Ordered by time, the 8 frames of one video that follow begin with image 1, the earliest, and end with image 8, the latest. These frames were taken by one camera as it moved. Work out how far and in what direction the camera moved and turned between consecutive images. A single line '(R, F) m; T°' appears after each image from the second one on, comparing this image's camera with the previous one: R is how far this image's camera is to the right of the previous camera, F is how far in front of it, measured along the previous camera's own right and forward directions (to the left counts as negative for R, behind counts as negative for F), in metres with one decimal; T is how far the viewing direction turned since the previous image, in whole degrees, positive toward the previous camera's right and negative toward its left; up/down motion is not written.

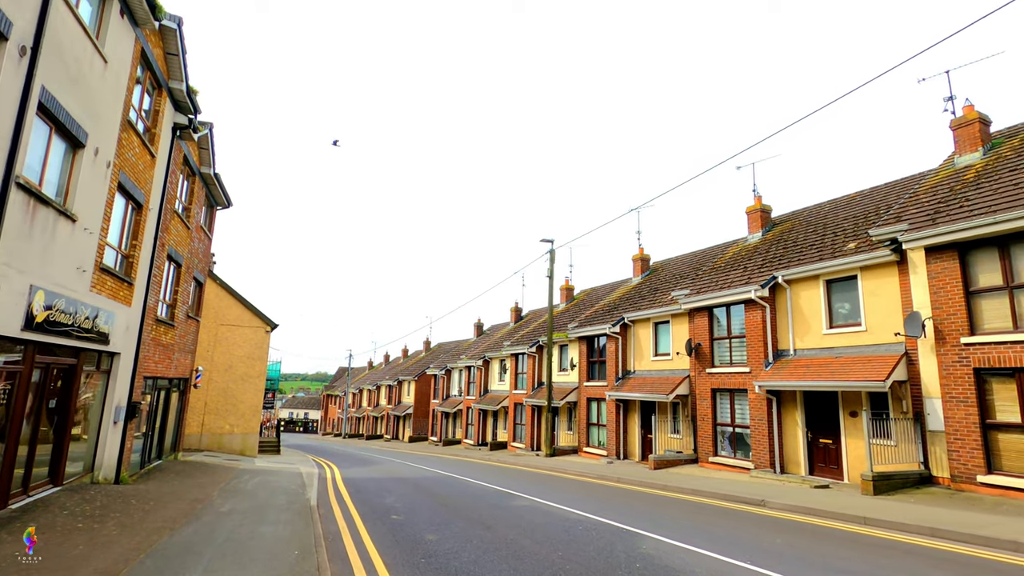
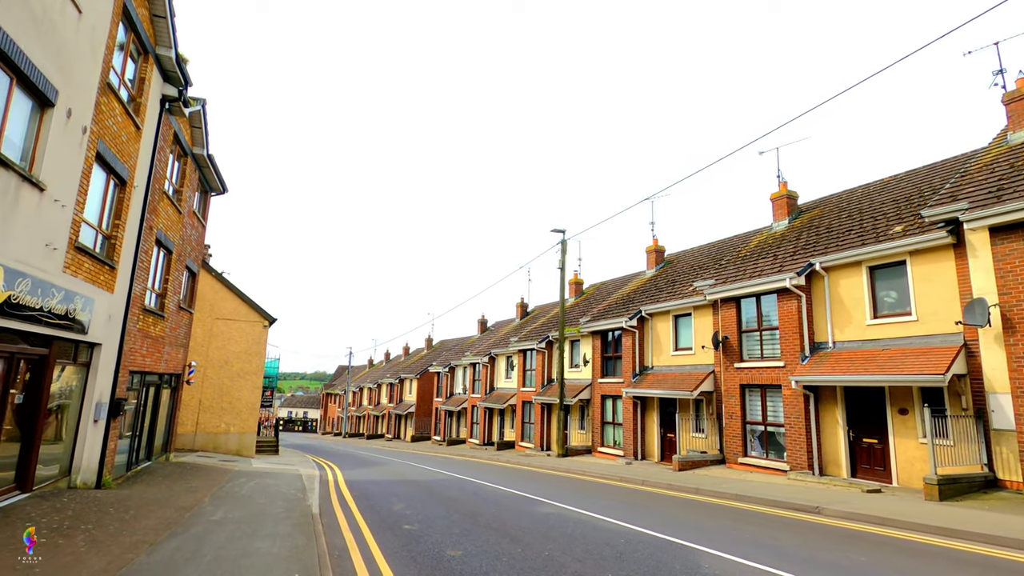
(-0.5, +1.1) m; 0°
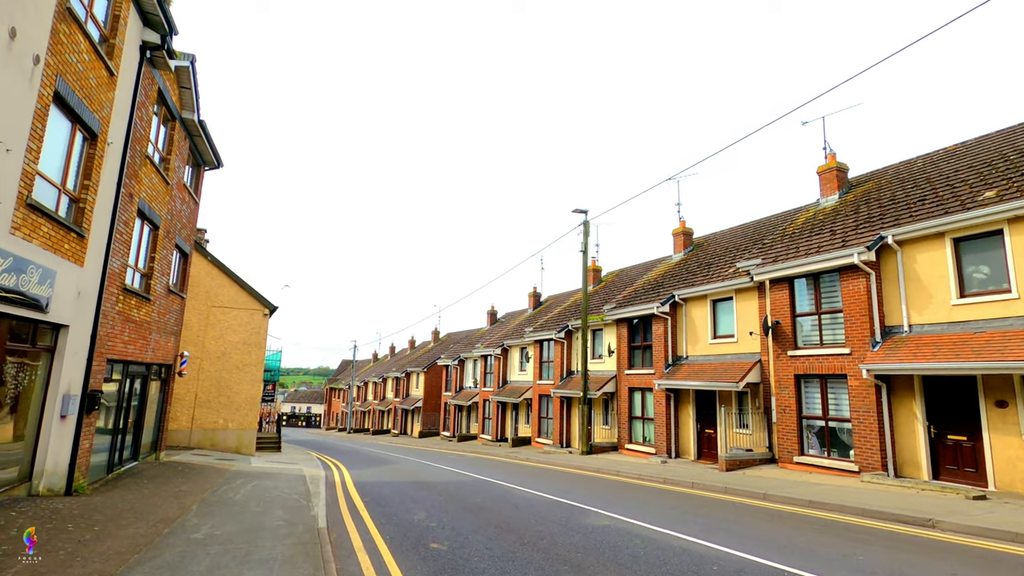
(-0.6, +1.6) m; 0°
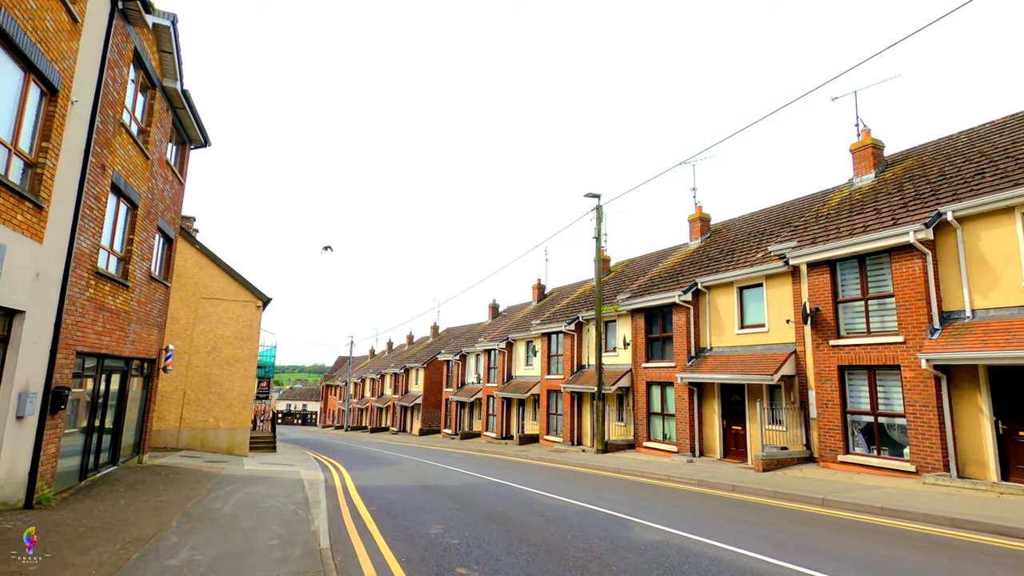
(-0.5, +1.2) m; +1°
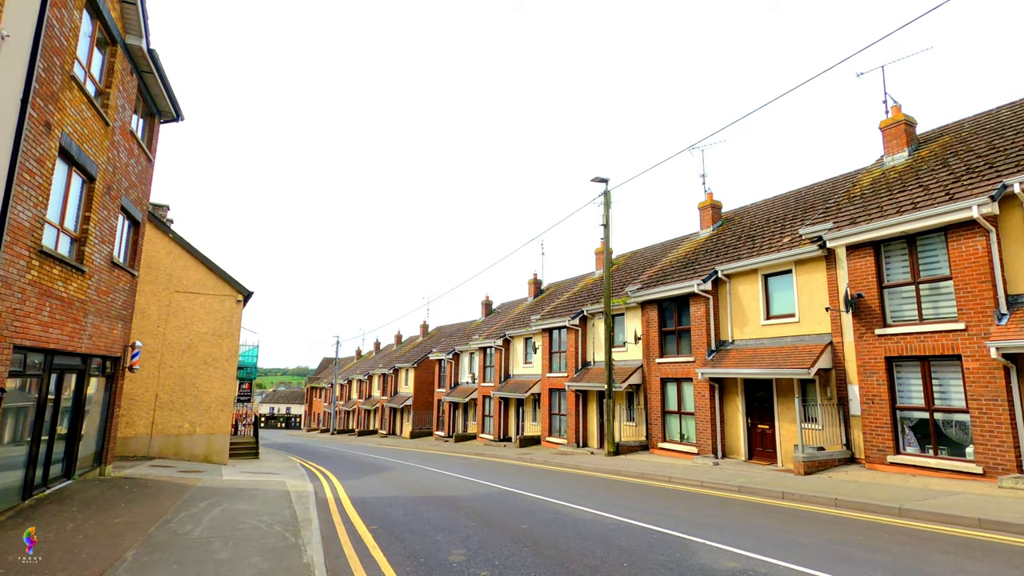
(-0.6, +1.4) m; +2°
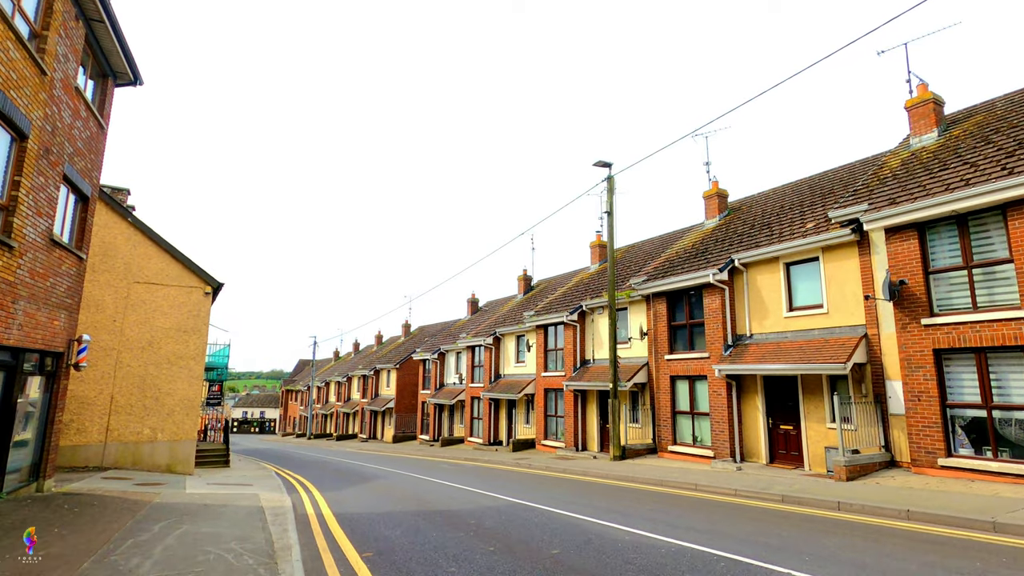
(-0.6, +1.4) m; +2°
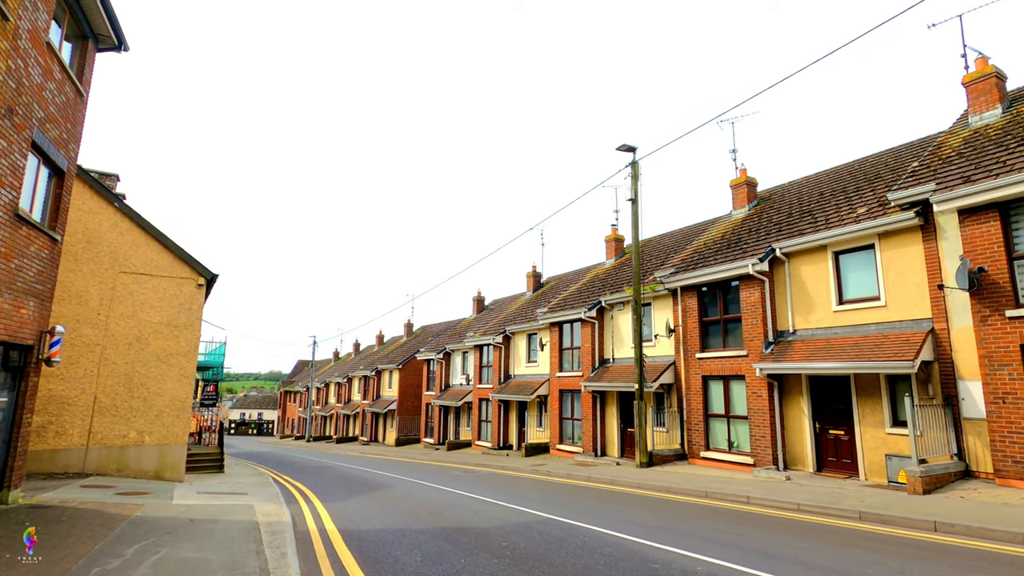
(-0.5, +1.3) m; 0°
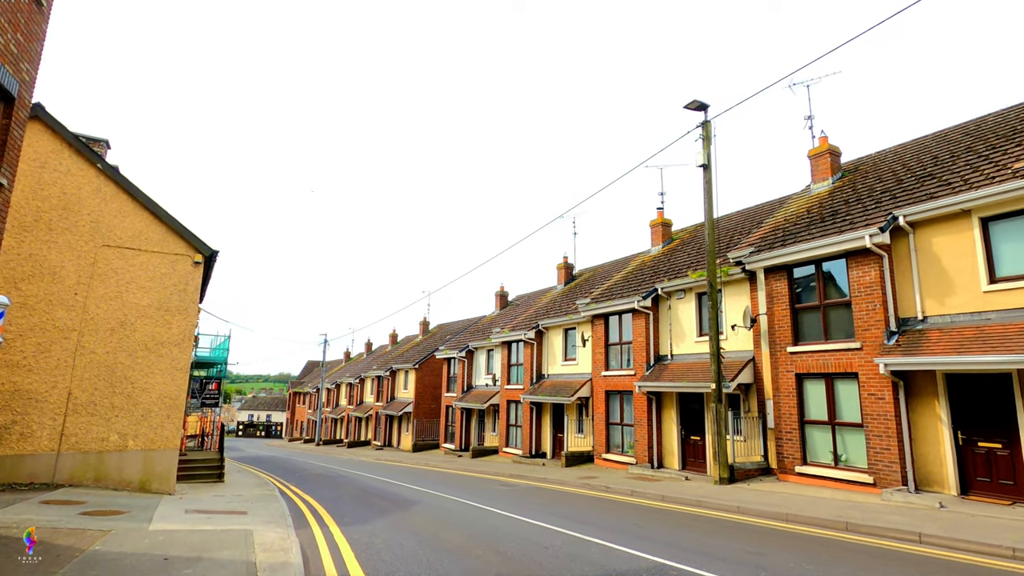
(-1.1, +2.5) m; -1°
